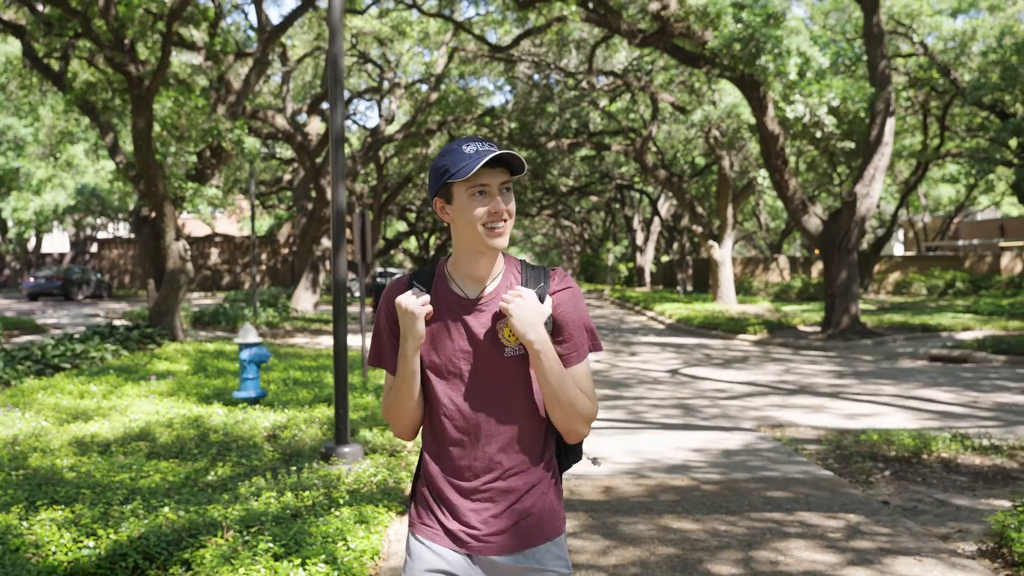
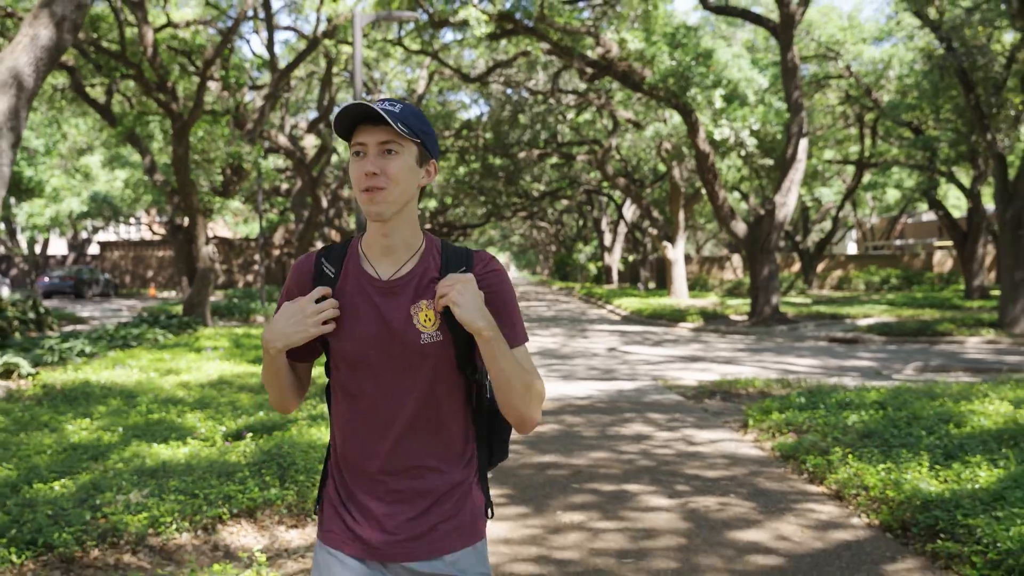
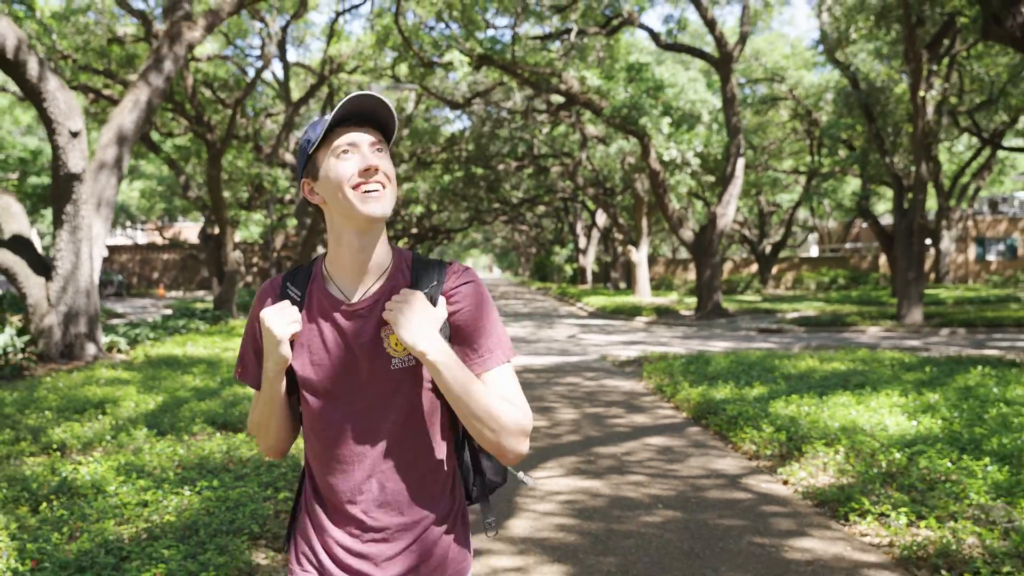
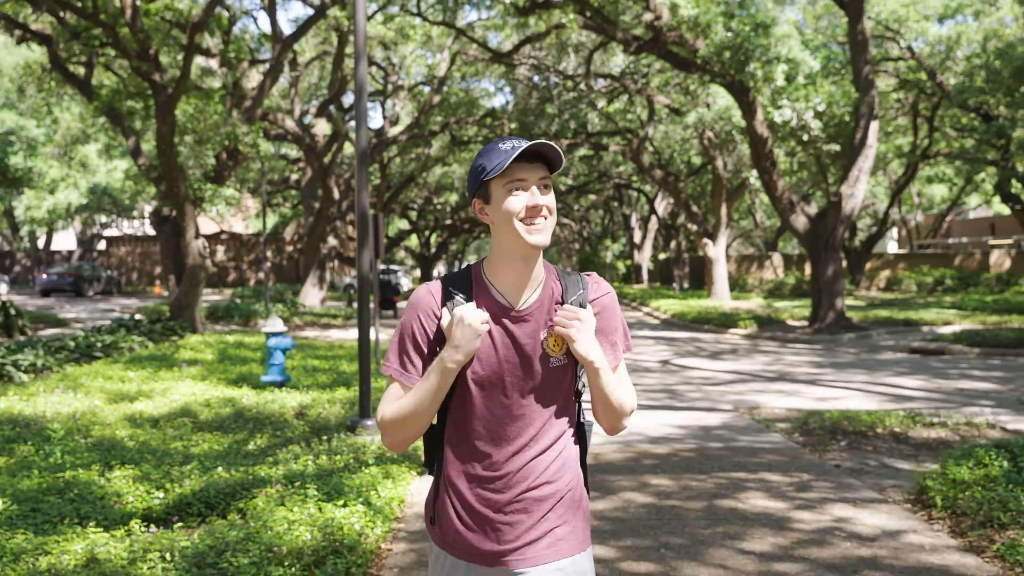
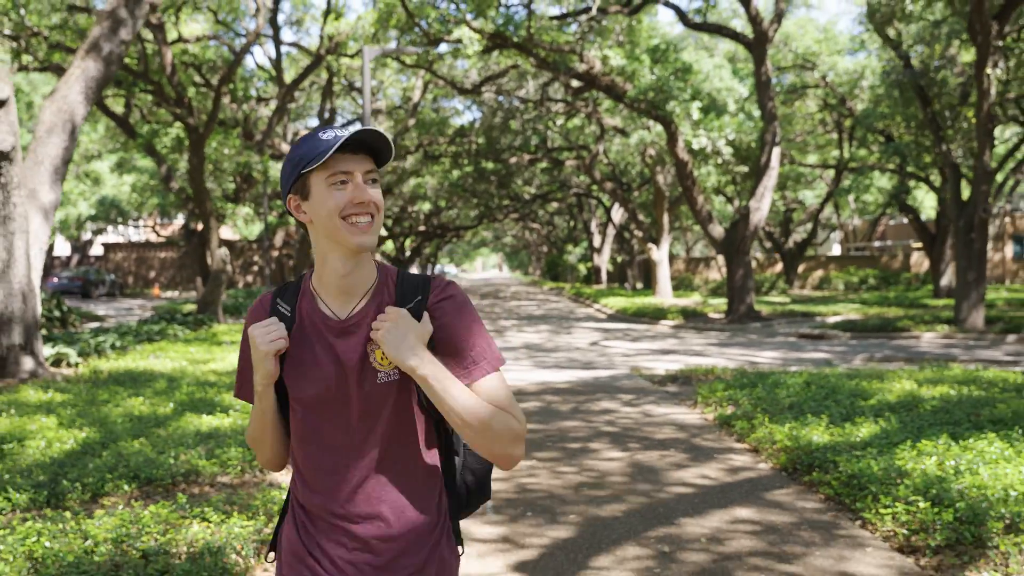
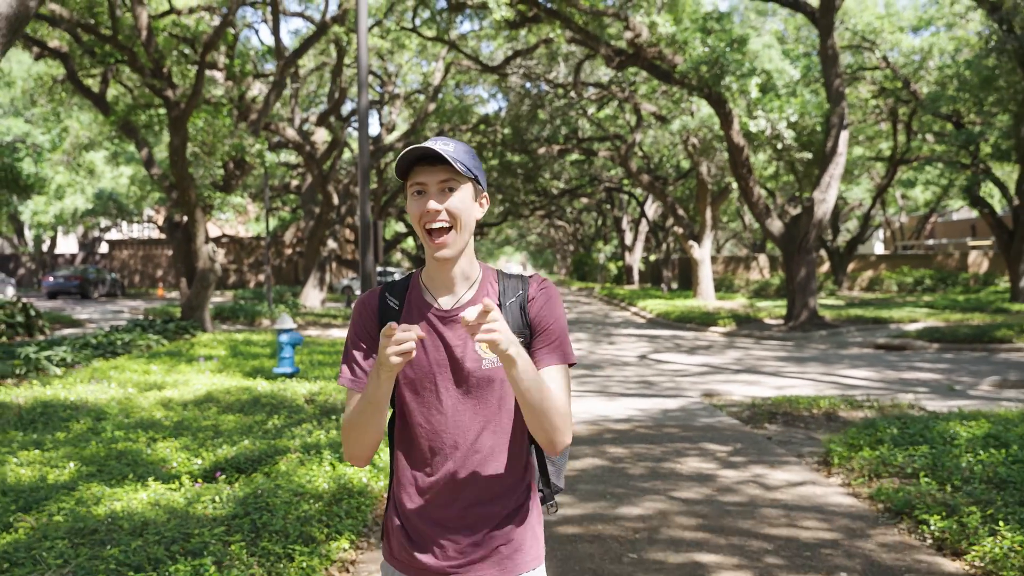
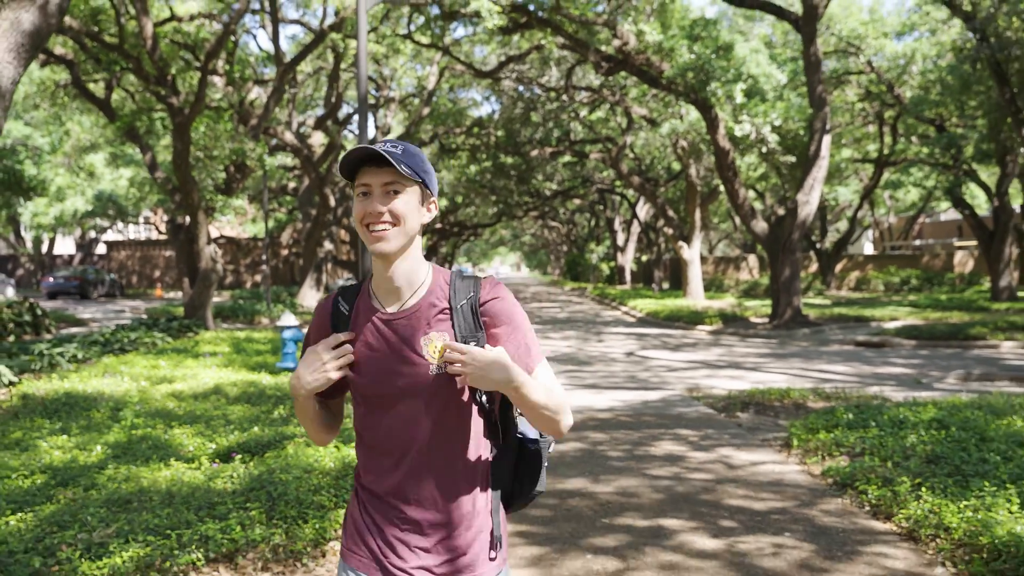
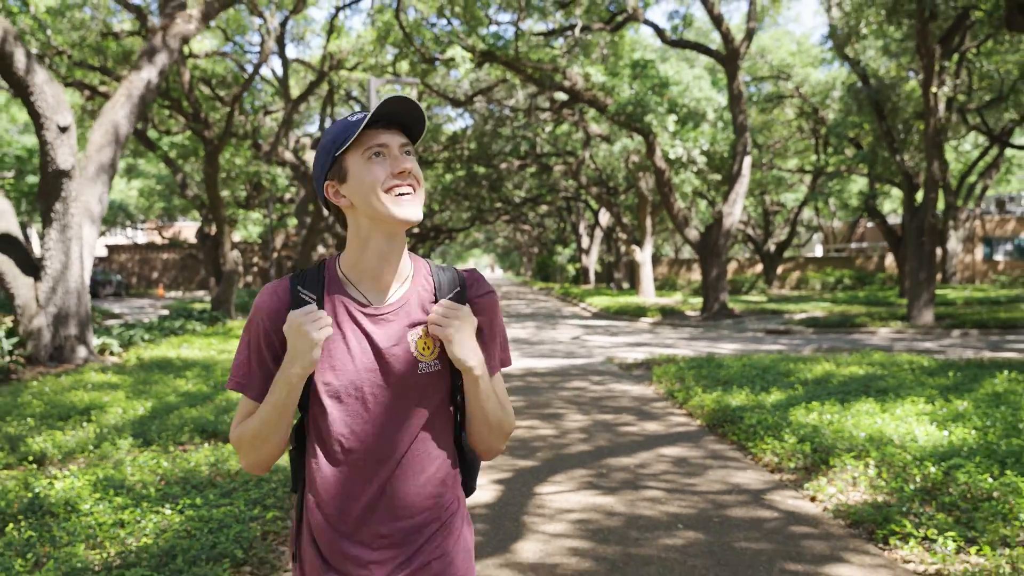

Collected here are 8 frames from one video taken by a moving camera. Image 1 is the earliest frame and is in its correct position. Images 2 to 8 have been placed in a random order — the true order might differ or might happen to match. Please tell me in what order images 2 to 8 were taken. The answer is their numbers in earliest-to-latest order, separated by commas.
4, 6, 7, 2, 5, 8, 3
